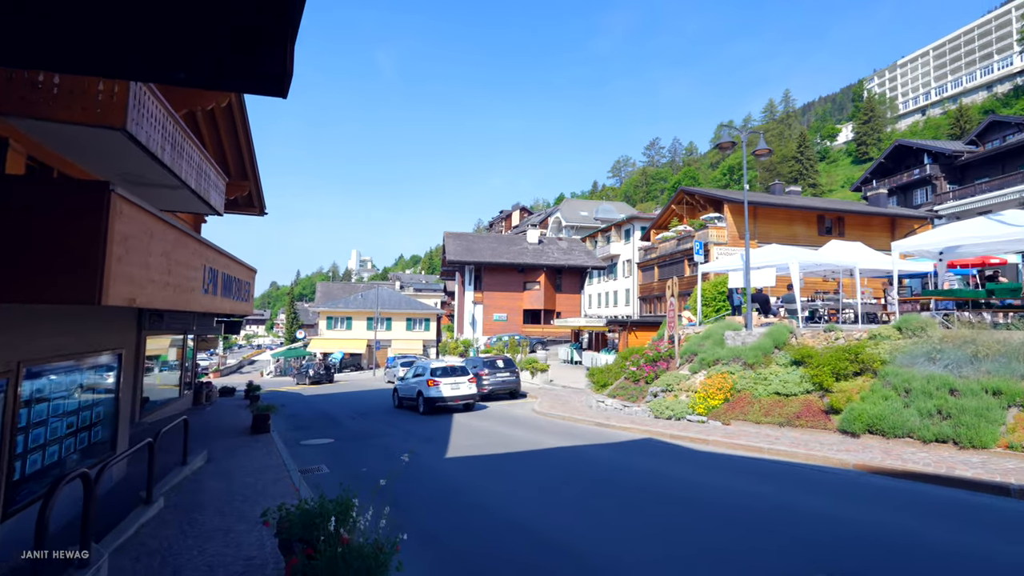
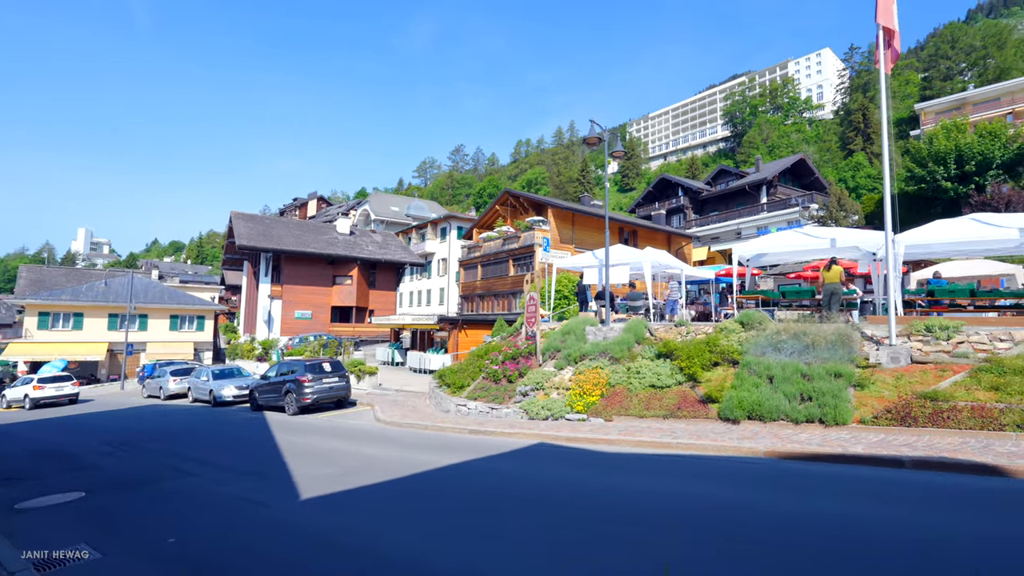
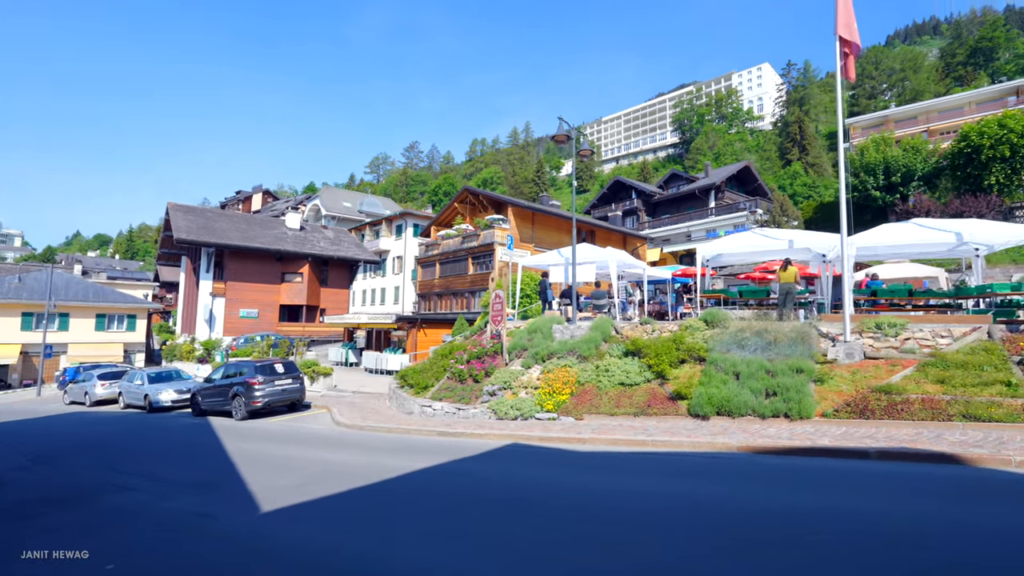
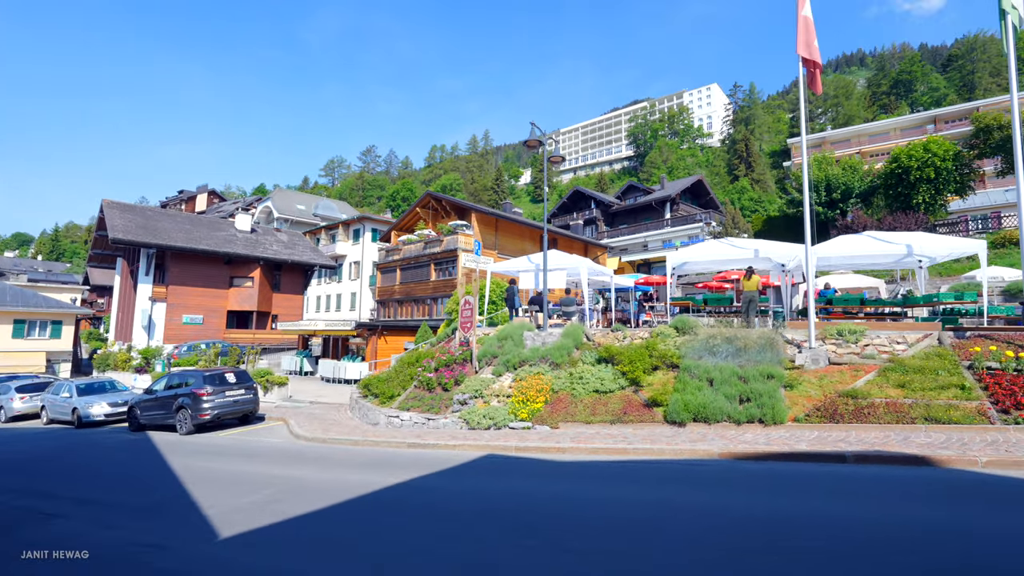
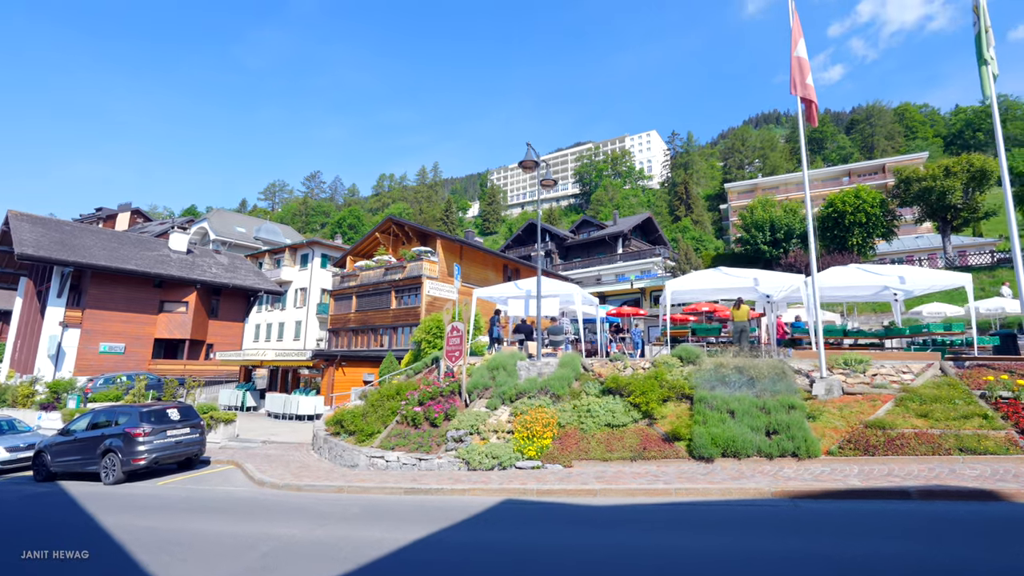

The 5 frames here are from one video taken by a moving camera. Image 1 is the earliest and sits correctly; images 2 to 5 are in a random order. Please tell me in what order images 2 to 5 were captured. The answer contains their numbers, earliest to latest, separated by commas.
2, 3, 4, 5
